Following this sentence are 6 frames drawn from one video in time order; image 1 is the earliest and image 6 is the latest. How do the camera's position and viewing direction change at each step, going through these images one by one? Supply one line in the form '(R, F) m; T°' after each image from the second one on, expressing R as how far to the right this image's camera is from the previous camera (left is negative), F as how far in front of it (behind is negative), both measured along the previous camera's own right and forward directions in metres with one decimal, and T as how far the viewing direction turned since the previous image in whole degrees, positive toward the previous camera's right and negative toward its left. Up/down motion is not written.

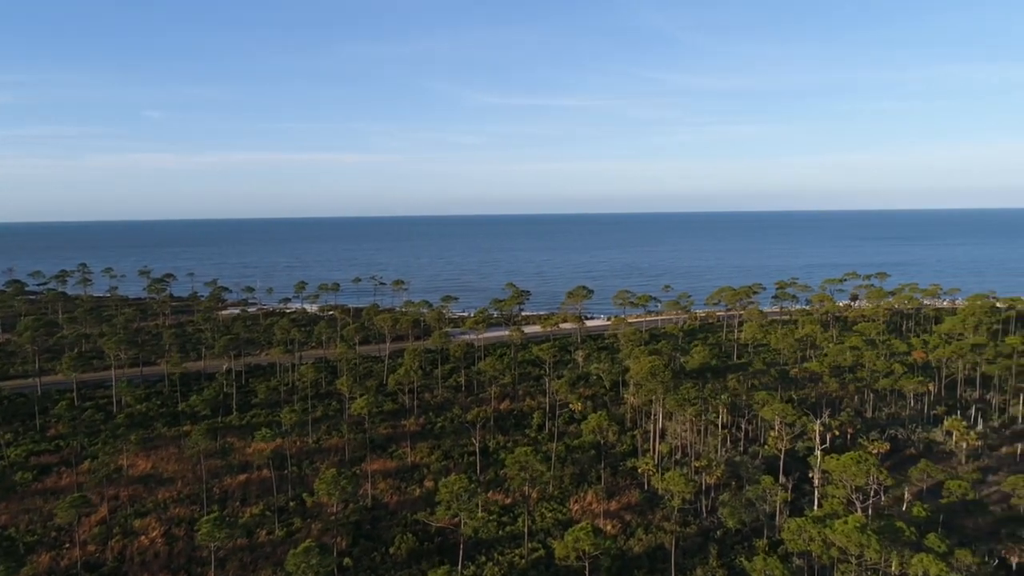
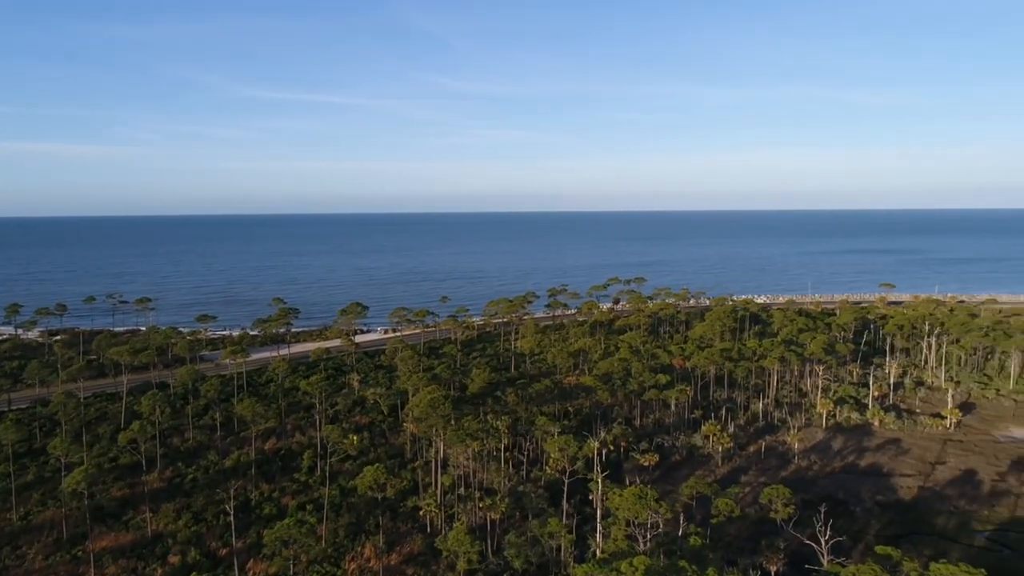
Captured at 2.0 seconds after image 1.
(+0.6, +2.5) m; +18°
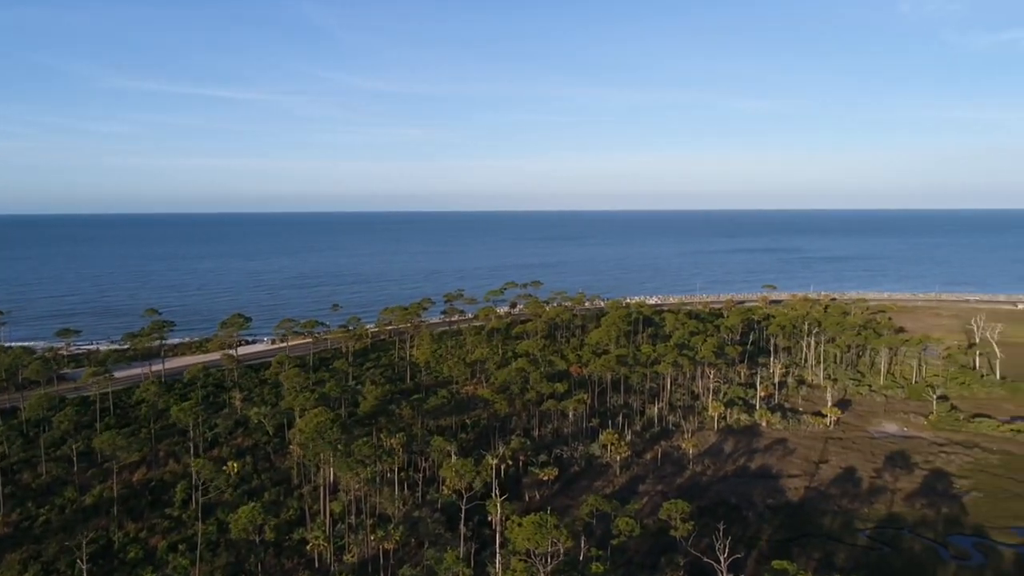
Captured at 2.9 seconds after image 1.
(+0.2, +1.3) m; +8°
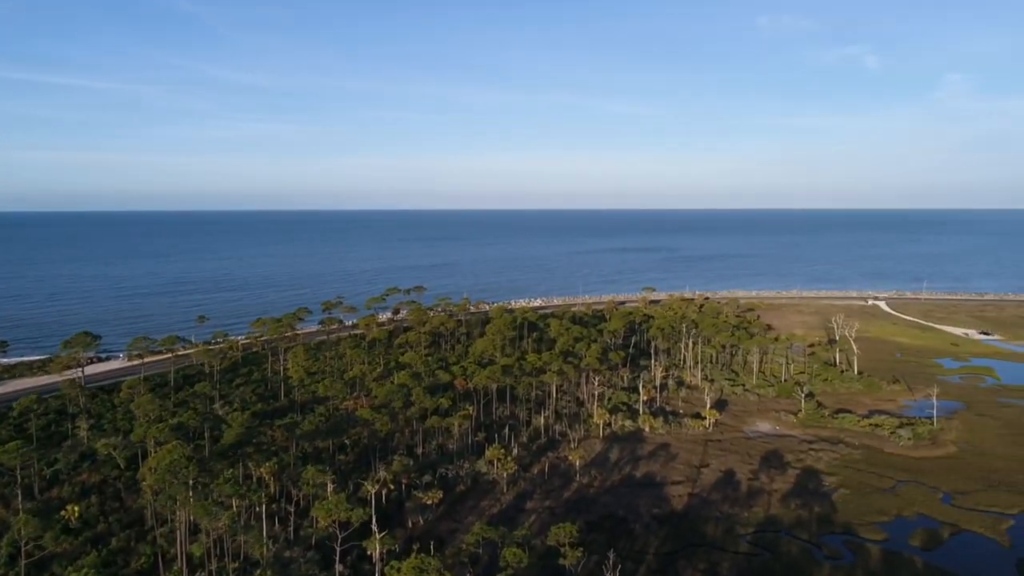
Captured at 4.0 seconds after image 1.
(+0.3, +1.6) m; +9°
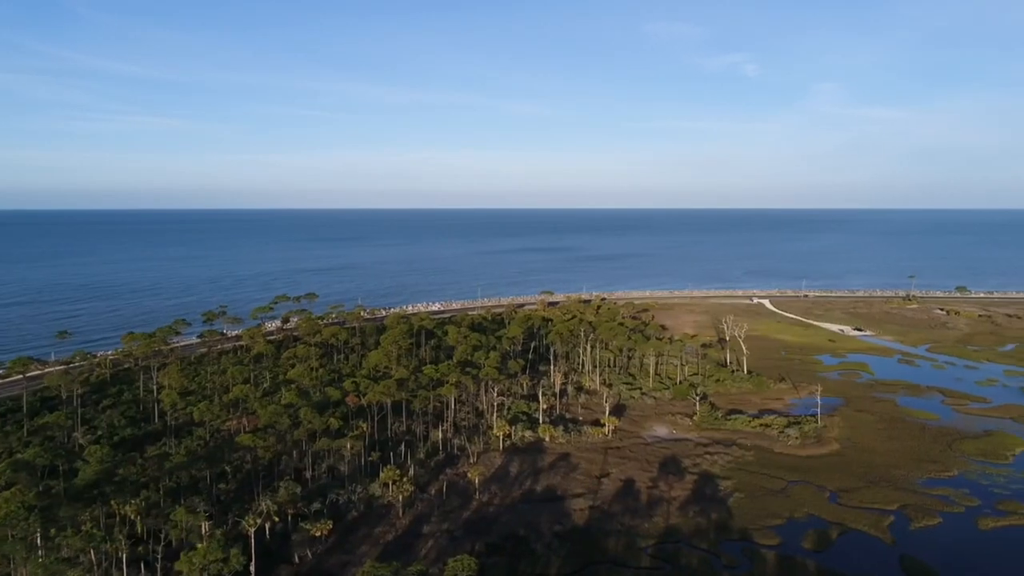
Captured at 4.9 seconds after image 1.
(+0.3, +1.5) m; +8°
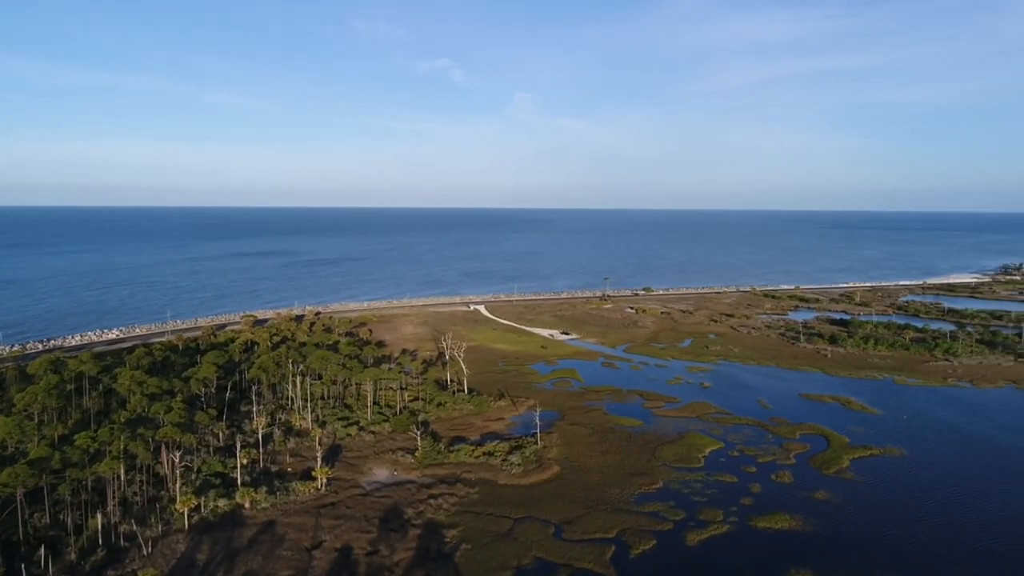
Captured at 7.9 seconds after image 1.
(+1.5, +4.6) m; +22°
